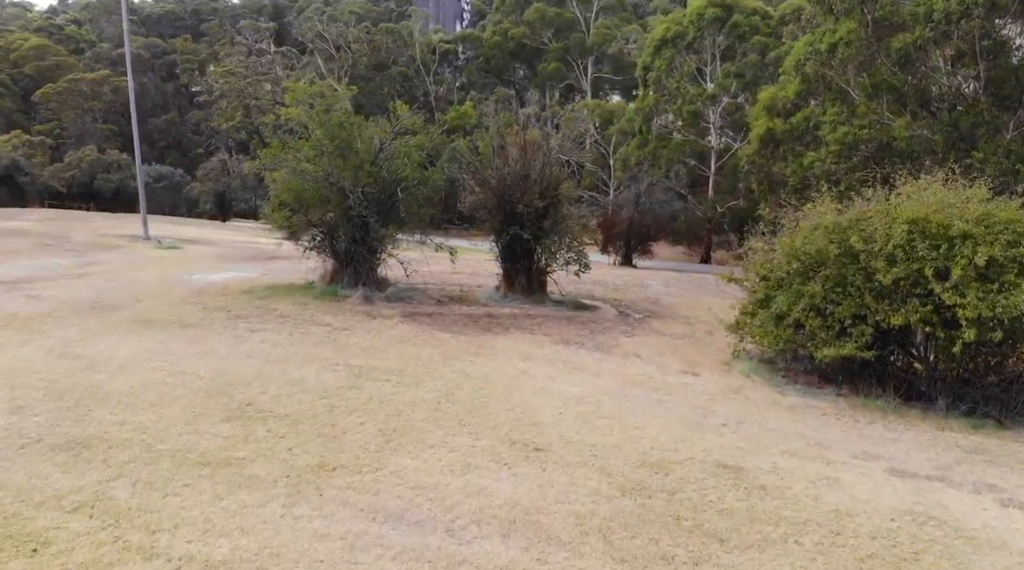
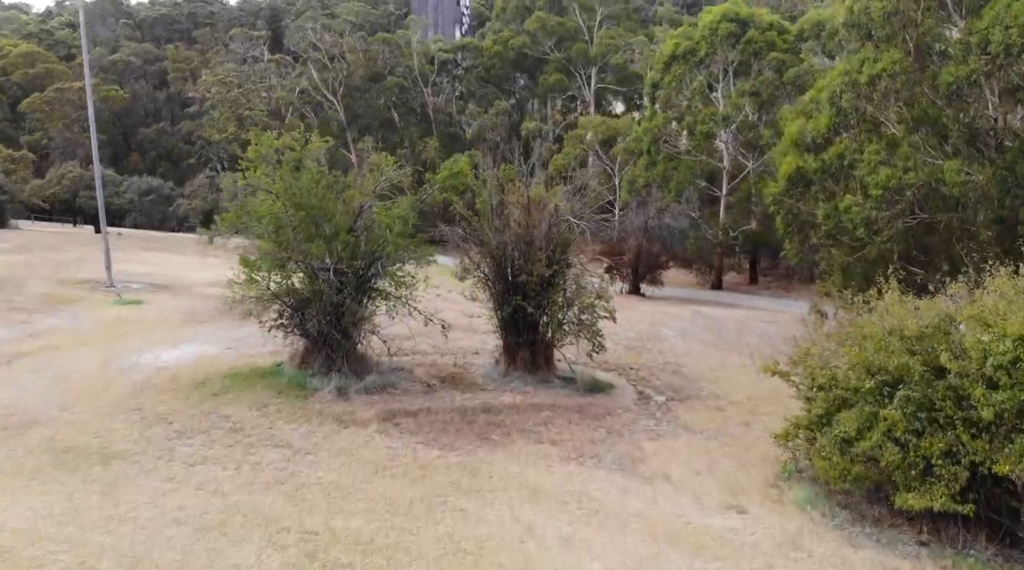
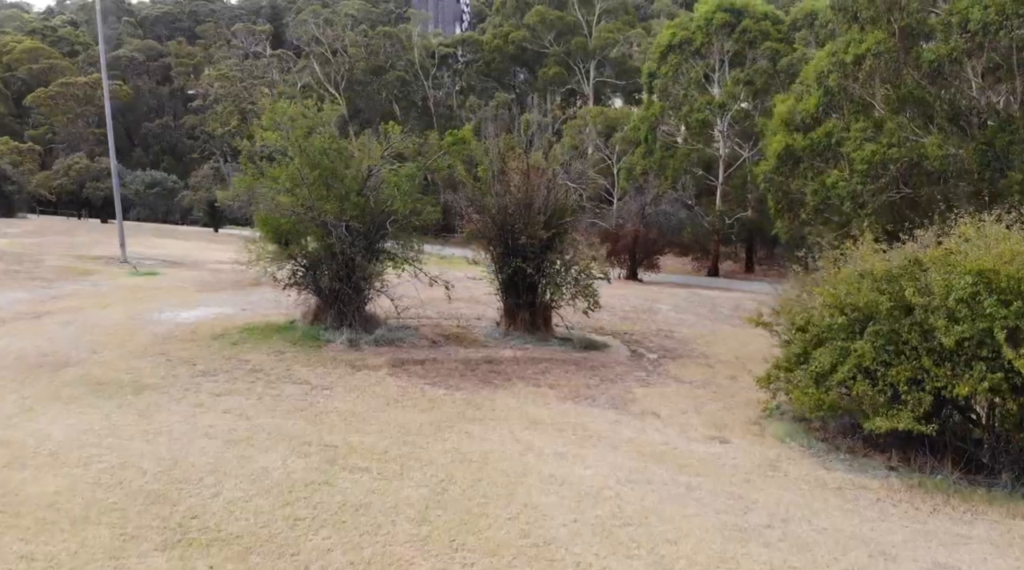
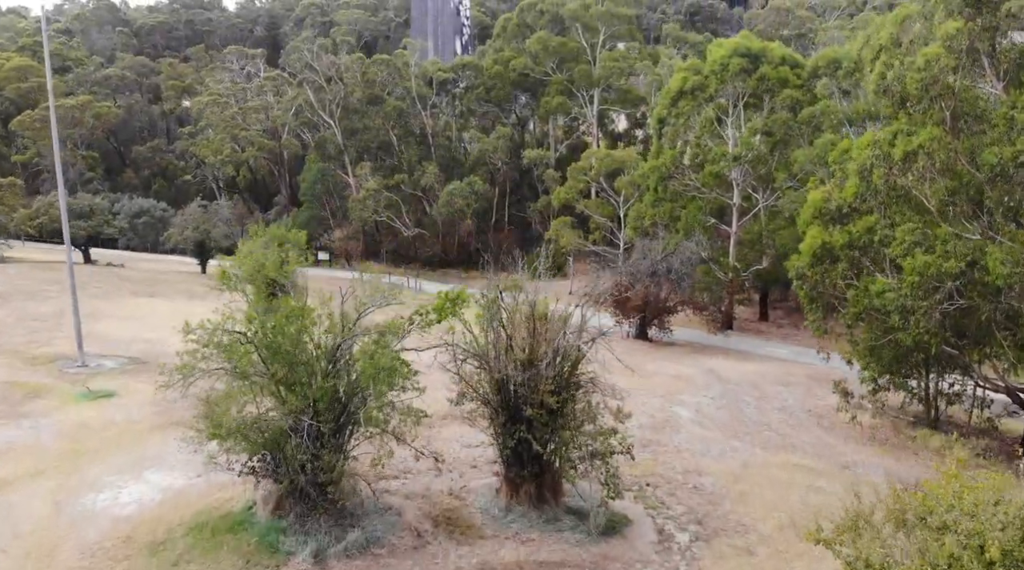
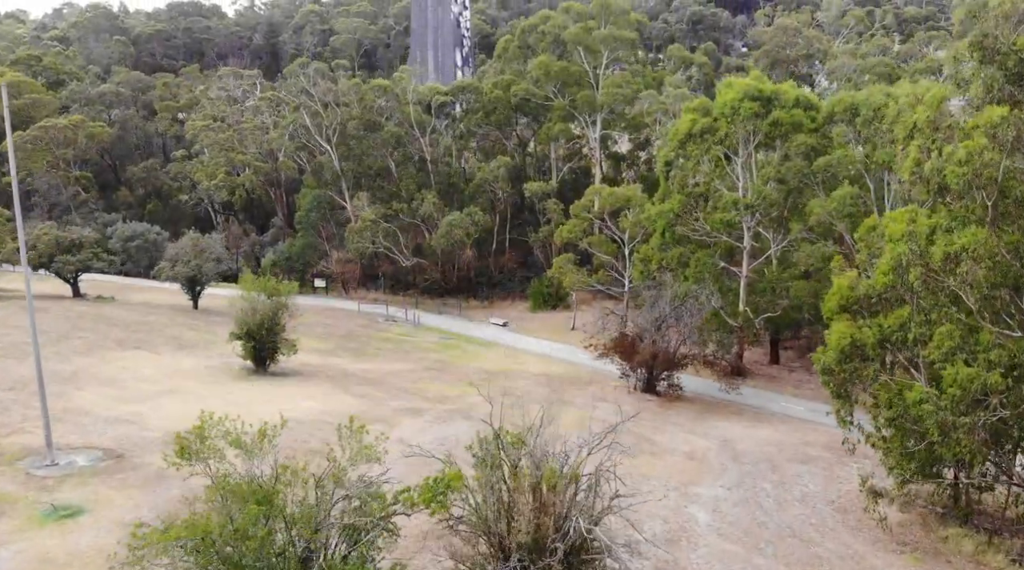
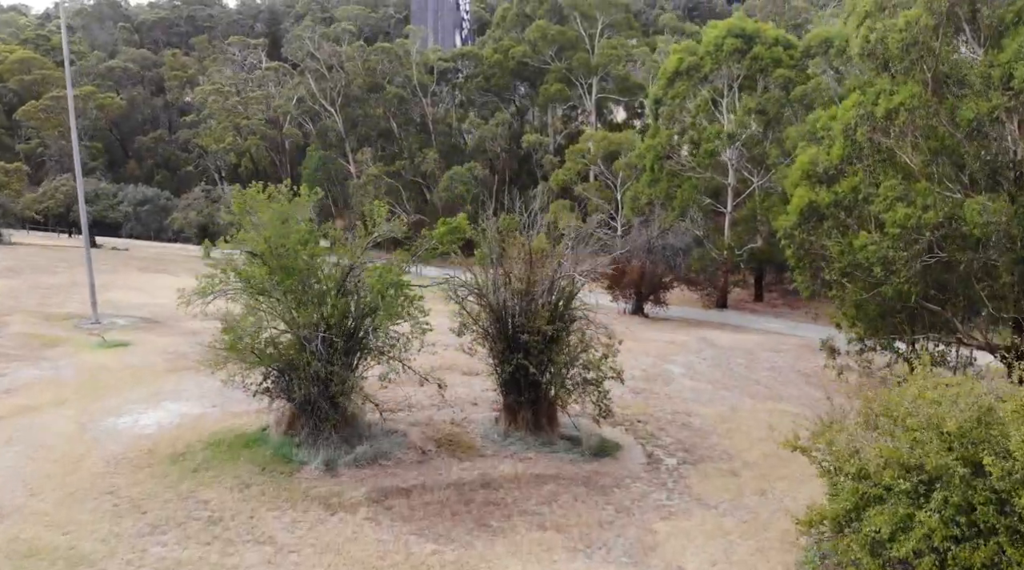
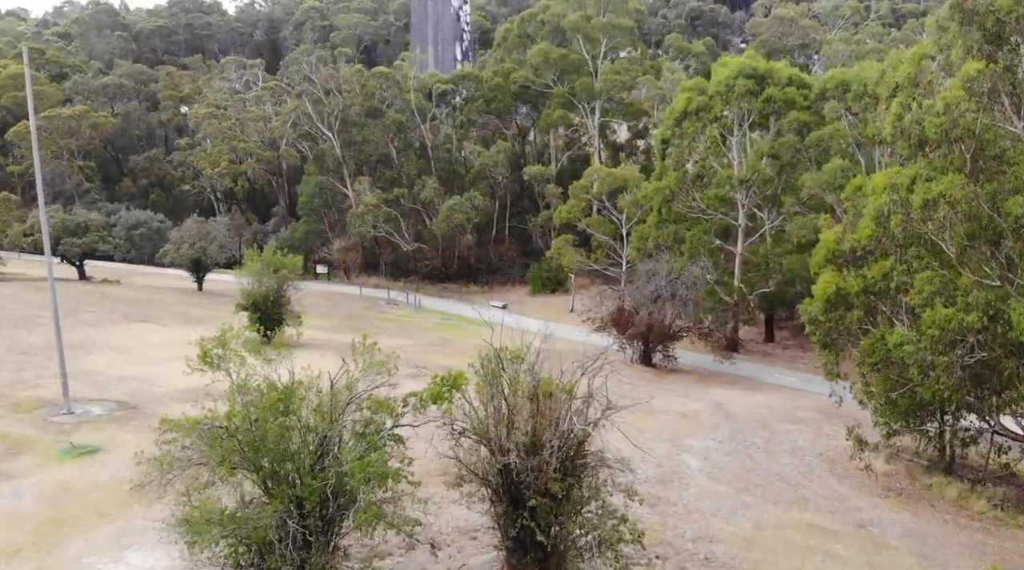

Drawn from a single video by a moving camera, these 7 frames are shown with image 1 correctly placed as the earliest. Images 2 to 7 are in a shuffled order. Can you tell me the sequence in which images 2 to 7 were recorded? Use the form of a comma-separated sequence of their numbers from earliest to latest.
3, 2, 6, 4, 7, 5
